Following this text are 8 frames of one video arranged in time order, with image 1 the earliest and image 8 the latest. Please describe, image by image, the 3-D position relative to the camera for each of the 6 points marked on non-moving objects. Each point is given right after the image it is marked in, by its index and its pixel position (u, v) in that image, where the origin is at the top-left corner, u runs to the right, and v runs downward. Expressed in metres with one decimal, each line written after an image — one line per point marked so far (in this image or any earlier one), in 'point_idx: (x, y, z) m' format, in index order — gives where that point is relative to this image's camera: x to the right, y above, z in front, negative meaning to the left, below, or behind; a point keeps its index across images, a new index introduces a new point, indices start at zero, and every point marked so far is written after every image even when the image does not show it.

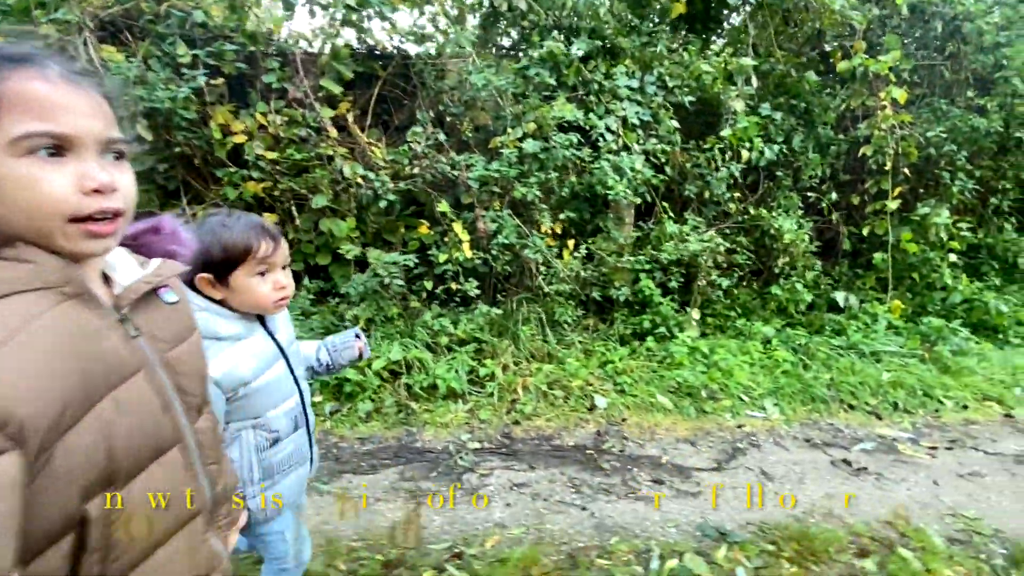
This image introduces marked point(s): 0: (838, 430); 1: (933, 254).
0: (+2.7, -1.2, +3.9) m
1: (+5.1, +0.4, +5.5) m
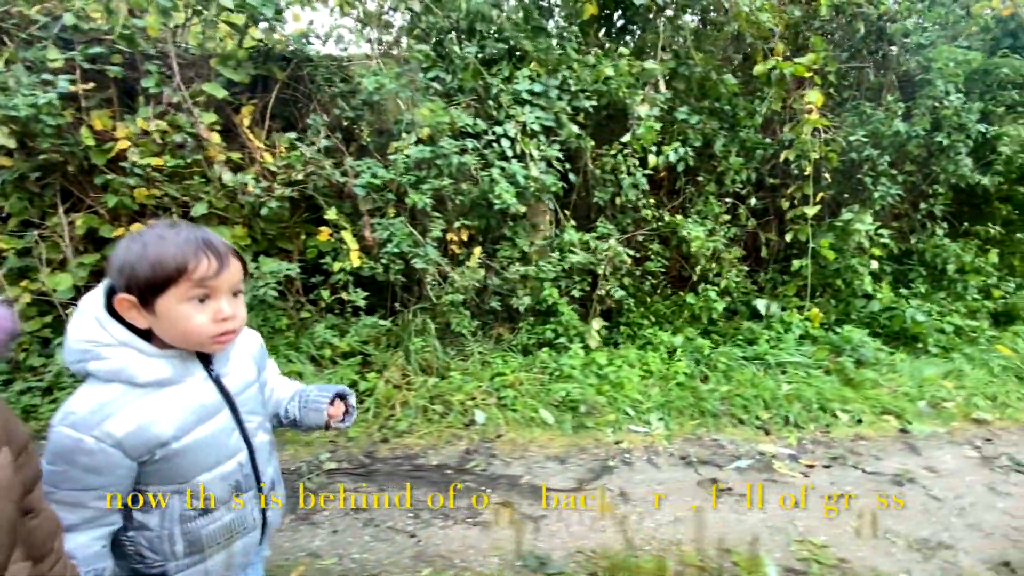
0: (+1.7, -1.3, +3.7) m
1: (+4.0, +0.3, +5.4) m
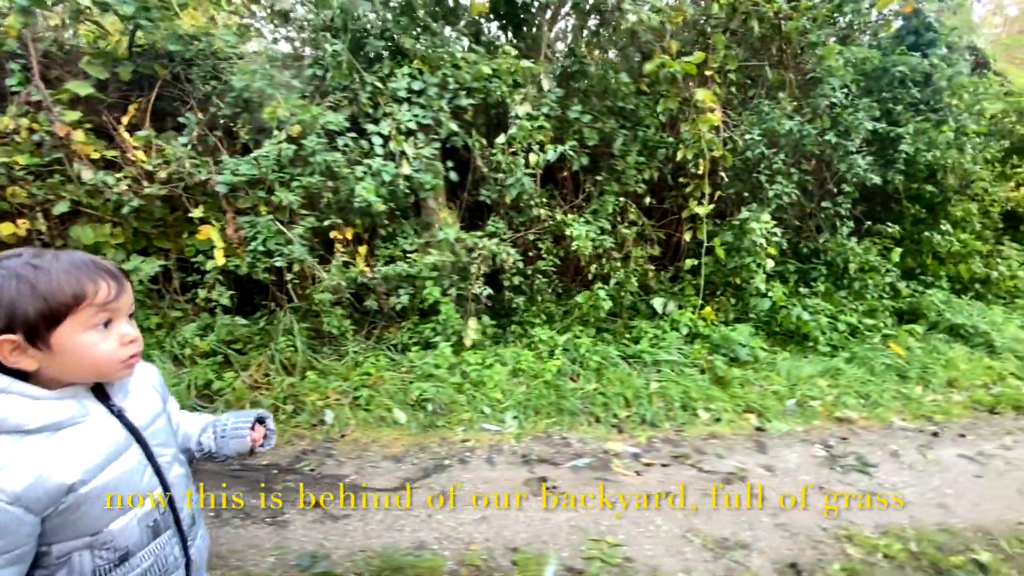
0: (+0.4, -1.3, +3.7) m
1: (+2.8, +0.3, +5.4) m
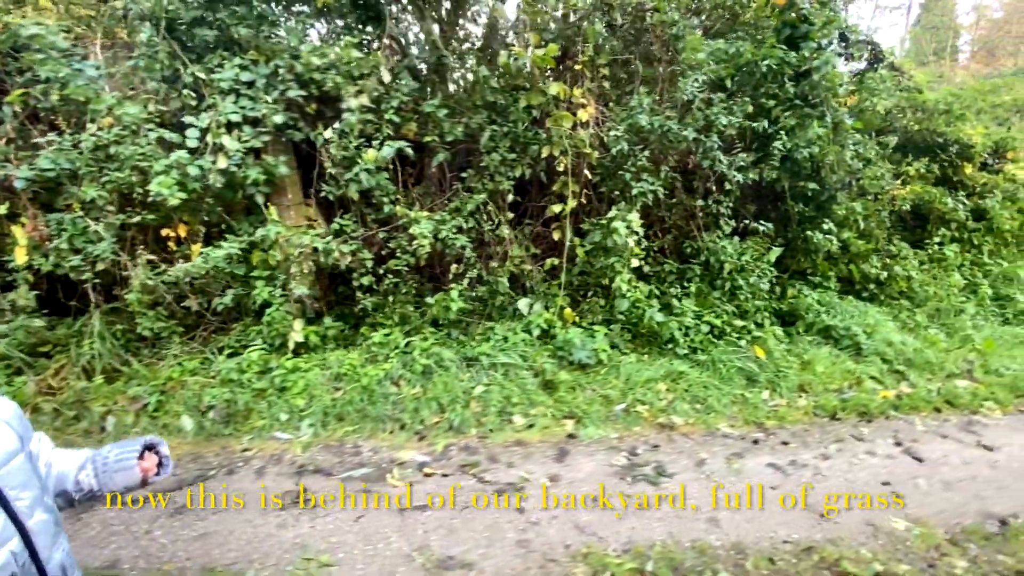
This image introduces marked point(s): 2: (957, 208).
0: (-1.2, -1.3, +3.5) m
1: (+1.2, +0.3, +5.2) m
2: (+6.6, +1.2, +6.8) m
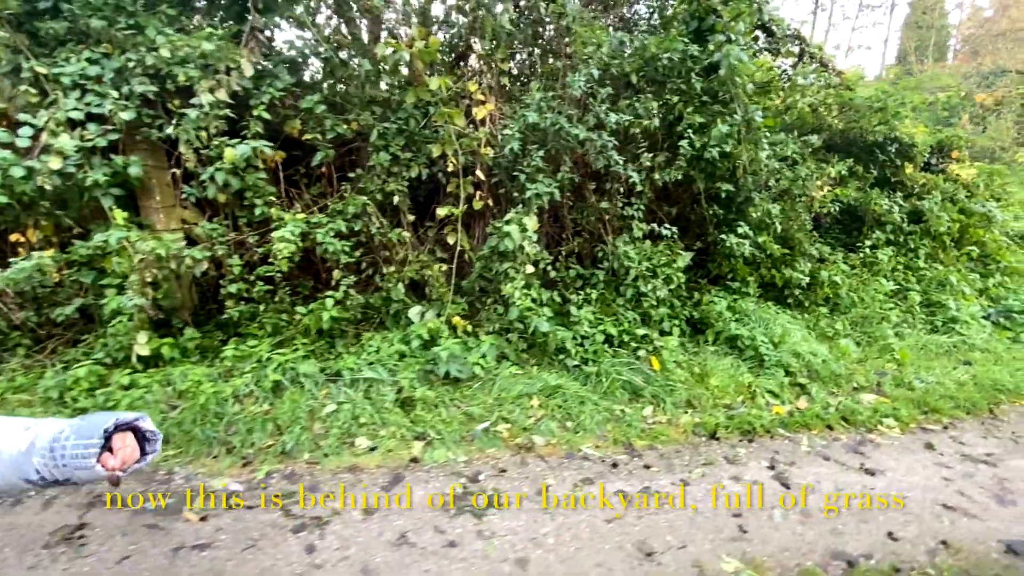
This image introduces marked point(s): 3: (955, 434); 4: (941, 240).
0: (-2.4, -1.3, +3.2) m
1: (-0.1, +0.2, +4.9) m
2: (+5.4, +1.1, +6.5) m
3: (+3.8, -1.3, +4.0) m
4: (+6.1, +0.7, +6.6) m
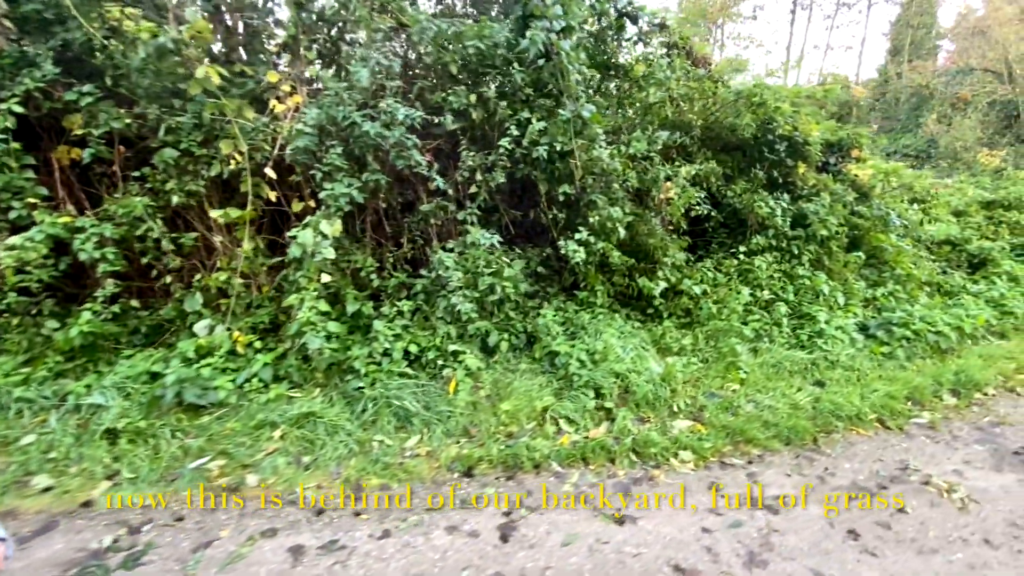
0: (-4.4, -1.4, +2.7) m
1: (-2.0, +0.1, +4.4) m
2: (+3.4, +1.0, +6.0) m
3: (+1.8, -1.4, +3.5) m
4: (+4.1, +0.6, +6.1) m
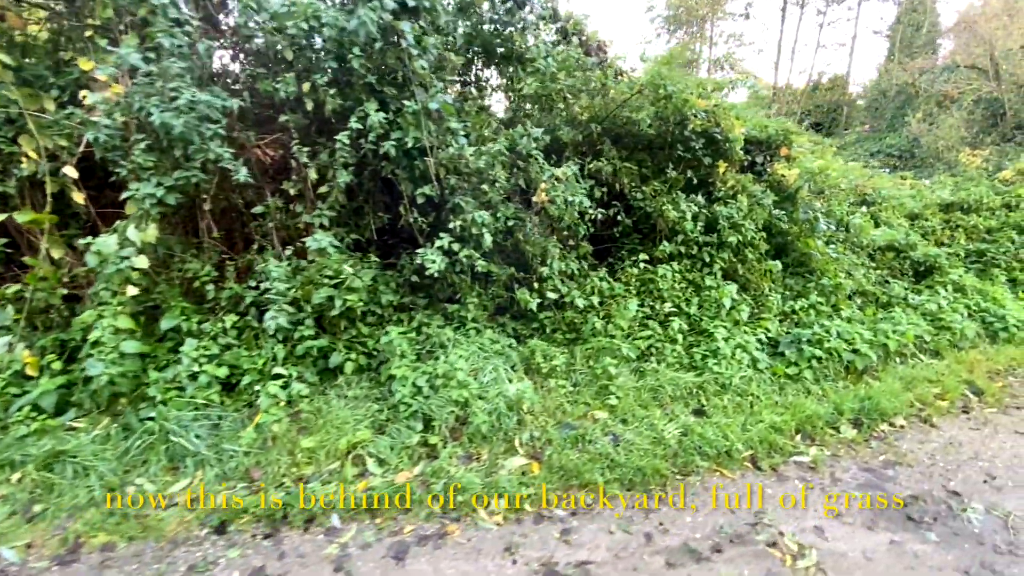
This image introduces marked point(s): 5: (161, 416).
0: (-5.9, -1.5, +2.3) m
1: (-3.5, 0.0, +3.9) m
2: (+2.0, +0.9, +5.4) m
3: (+0.4, -1.5, +2.9) m
4: (+2.7, +0.4, +5.5) m
5: (-2.6, -1.0, +3.6) m
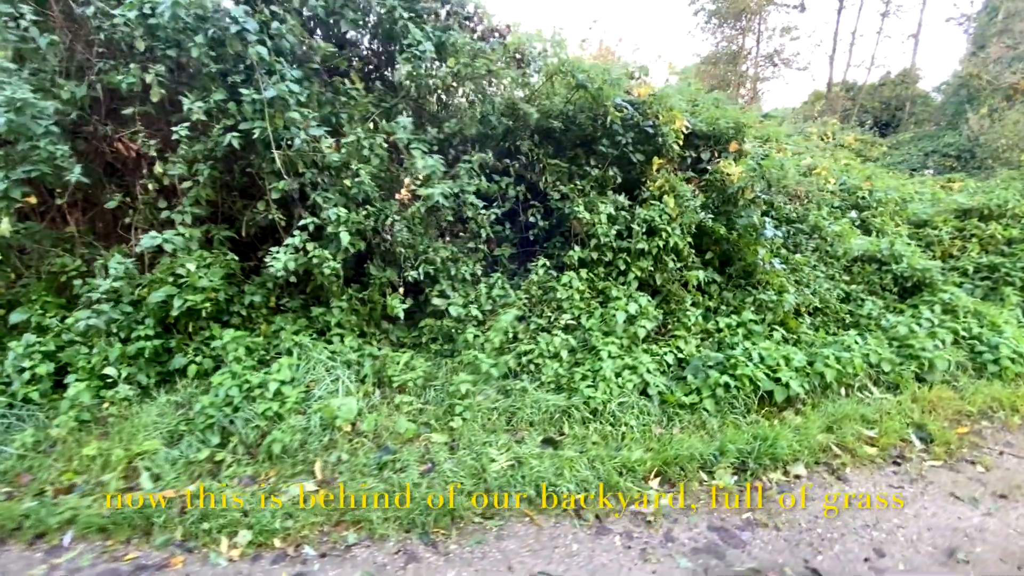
0: (-7.4, -1.4, +2.6) m
1: (-4.8, +0.1, +3.9) m
2: (+0.9, +0.7, +4.9) m
3: (-1.1, -1.5, +2.5) m
4: (+1.6, +0.3, +4.8) m
5: (-4.0, -0.9, +3.5) m
